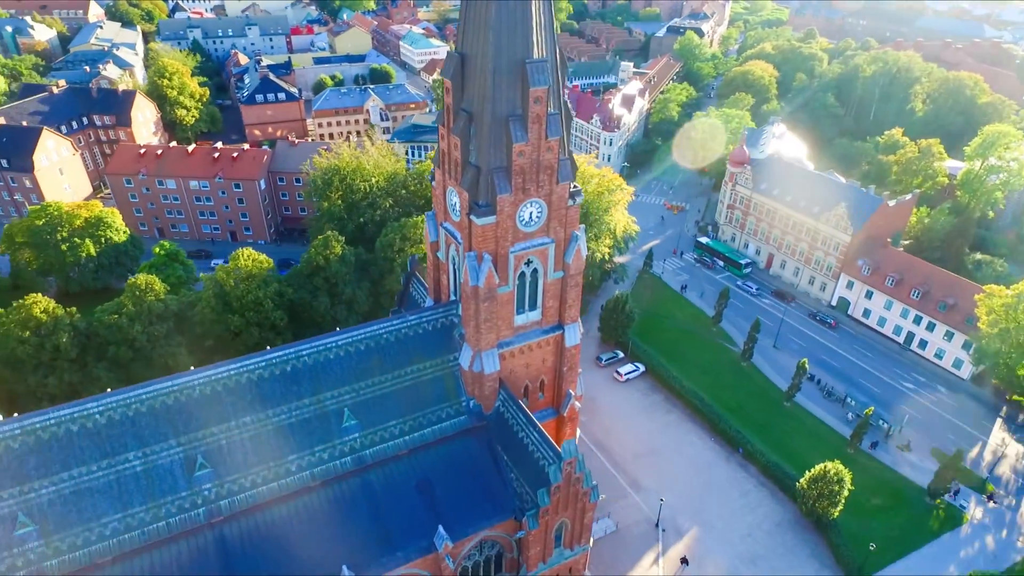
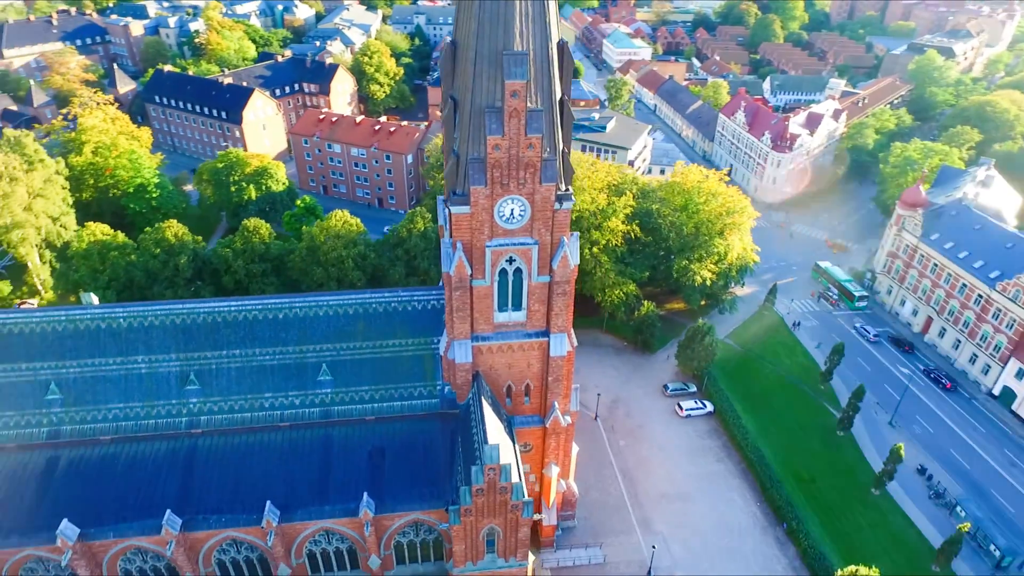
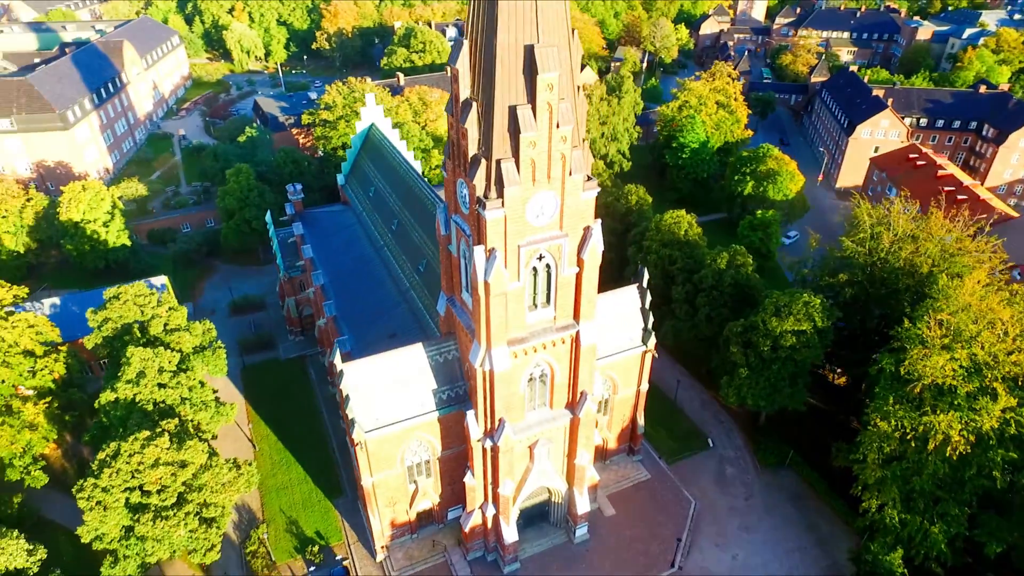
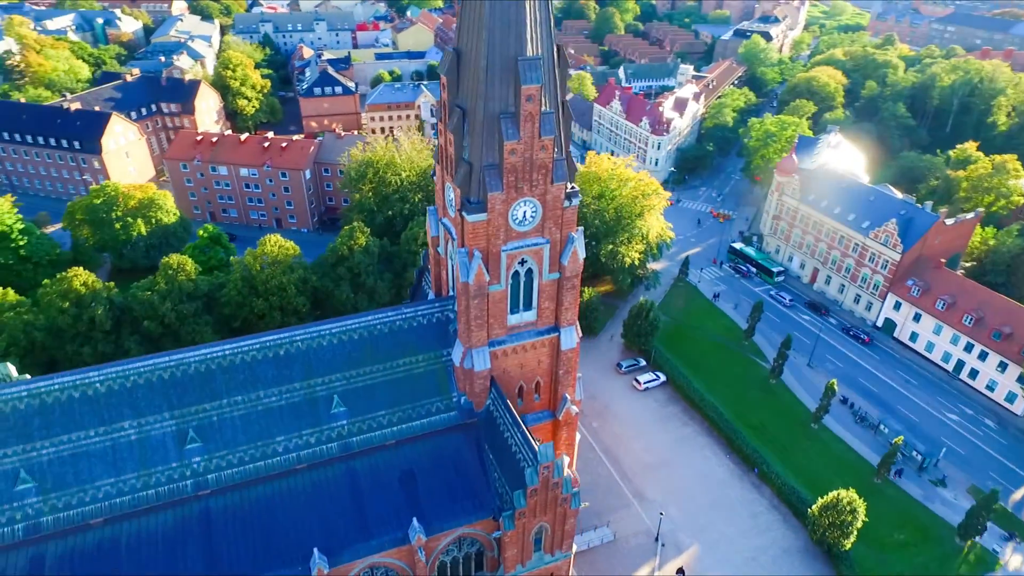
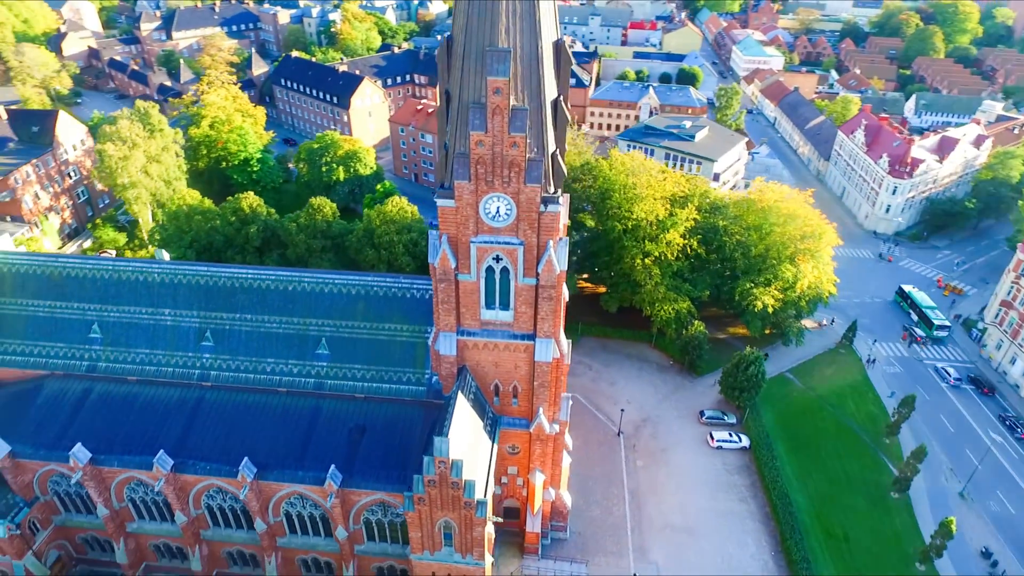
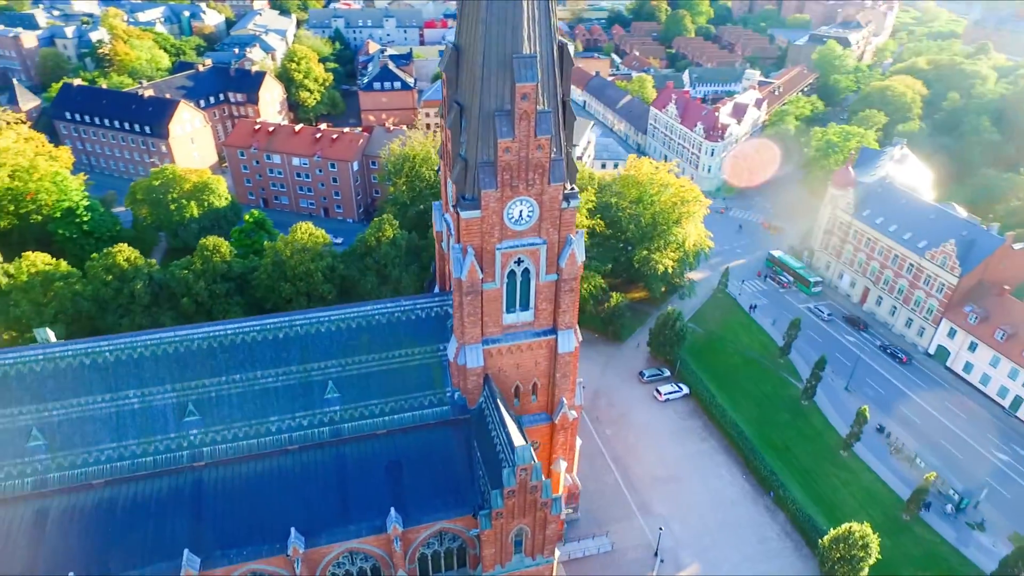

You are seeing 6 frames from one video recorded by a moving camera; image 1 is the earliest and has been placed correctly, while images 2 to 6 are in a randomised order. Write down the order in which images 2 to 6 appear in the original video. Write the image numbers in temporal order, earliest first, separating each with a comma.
4, 6, 2, 5, 3
